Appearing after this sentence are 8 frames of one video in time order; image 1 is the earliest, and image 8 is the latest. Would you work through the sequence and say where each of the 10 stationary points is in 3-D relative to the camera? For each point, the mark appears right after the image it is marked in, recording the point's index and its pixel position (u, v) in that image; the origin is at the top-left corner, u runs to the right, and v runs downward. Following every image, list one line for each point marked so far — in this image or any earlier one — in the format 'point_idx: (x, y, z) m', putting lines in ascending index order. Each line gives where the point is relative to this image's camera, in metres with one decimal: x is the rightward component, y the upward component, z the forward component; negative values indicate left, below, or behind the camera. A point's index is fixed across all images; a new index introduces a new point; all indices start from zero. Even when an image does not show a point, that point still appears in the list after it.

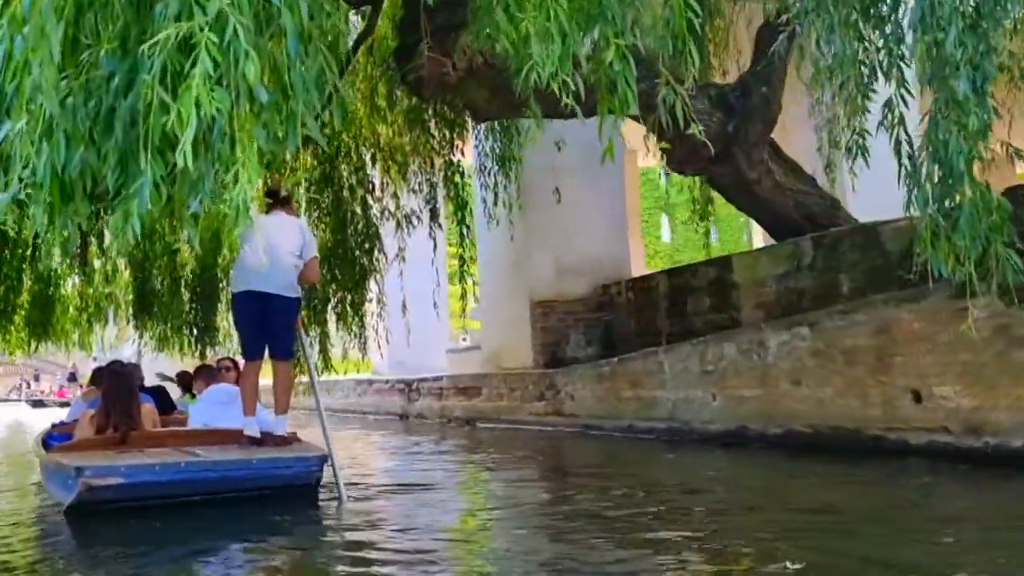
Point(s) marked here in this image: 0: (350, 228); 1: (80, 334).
0: (-1.6, +0.6, +7.9) m
1: (-4.4, -0.5, +8.4) m
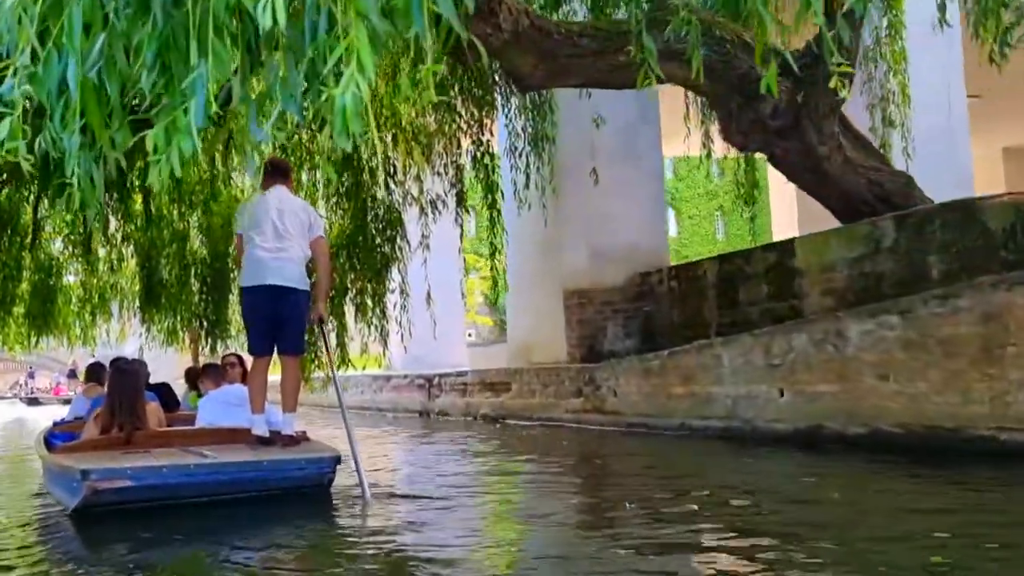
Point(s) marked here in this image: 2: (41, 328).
0: (-1.3, +0.7, +7.5) m
1: (-4.1, -0.4, +7.9) m
2: (-4.3, -0.4, +7.4) m
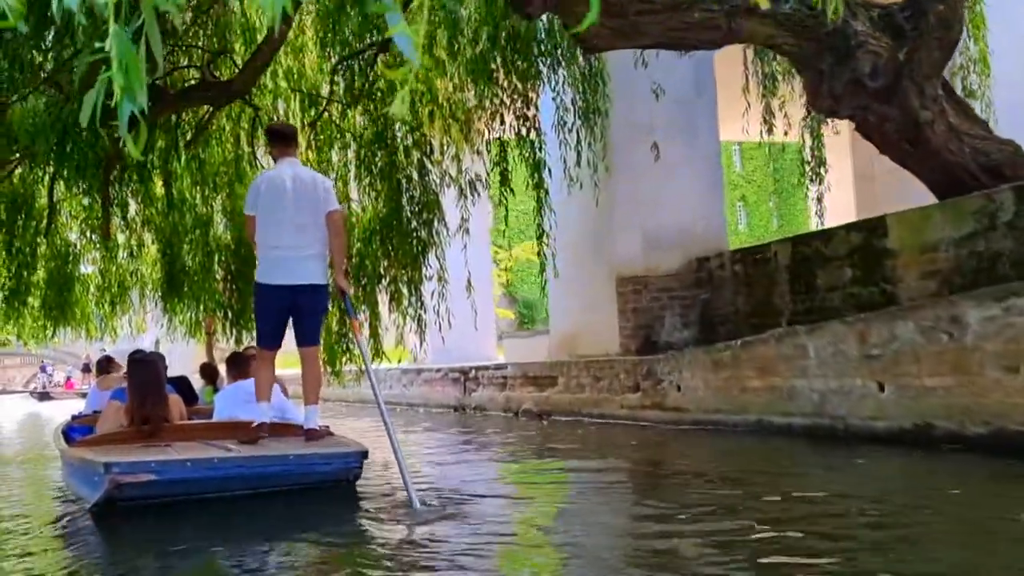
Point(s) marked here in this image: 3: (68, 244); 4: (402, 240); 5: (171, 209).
0: (-0.9, +0.8, +7.0) m
1: (-3.7, -0.3, +7.4) m
2: (-3.9, -0.3, +6.9) m
3: (-3.8, +0.4, +6.9) m
4: (-1.0, +0.4, +7.0) m
5: (-2.9, +0.7, +6.9) m
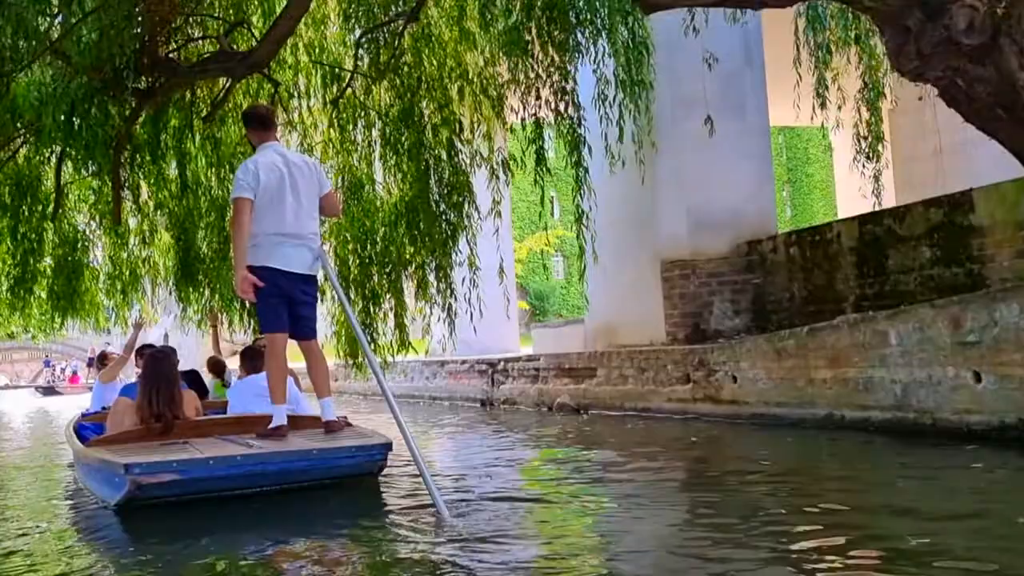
0: (-0.6, +0.9, +6.6) m
1: (-3.5, -0.2, +7.1) m
2: (-3.6, -0.3, +6.5) m
3: (-3.5, +0.5, +6.5) m
4: (-0.7, +0.5, +6.6) m
5: (-2.6, +0.8, +6.5) m
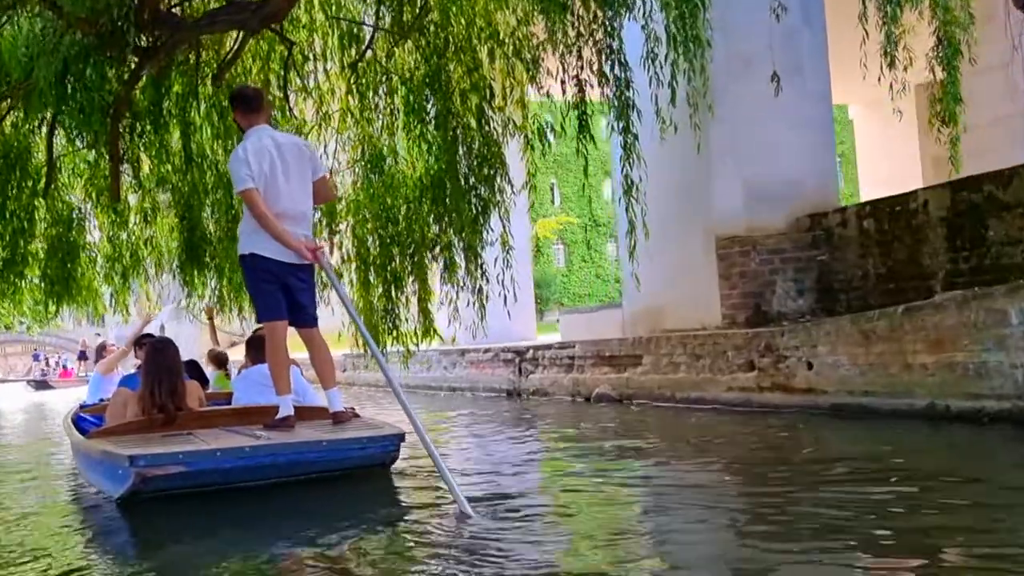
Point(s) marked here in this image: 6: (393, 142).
0: (-0.4, +1.0, +6.0) m
1: (-3.2, -0.1, +6.5) m
2: (-3.4, -0.1, +6.0) m
3: (-3.2, +0.6, +5.9) m
4: (-0.4, +0.7, +6.0) m
5: (-2.3, +0.9, +5.9) m
6: (-0.9, +1.1, +6.3) m
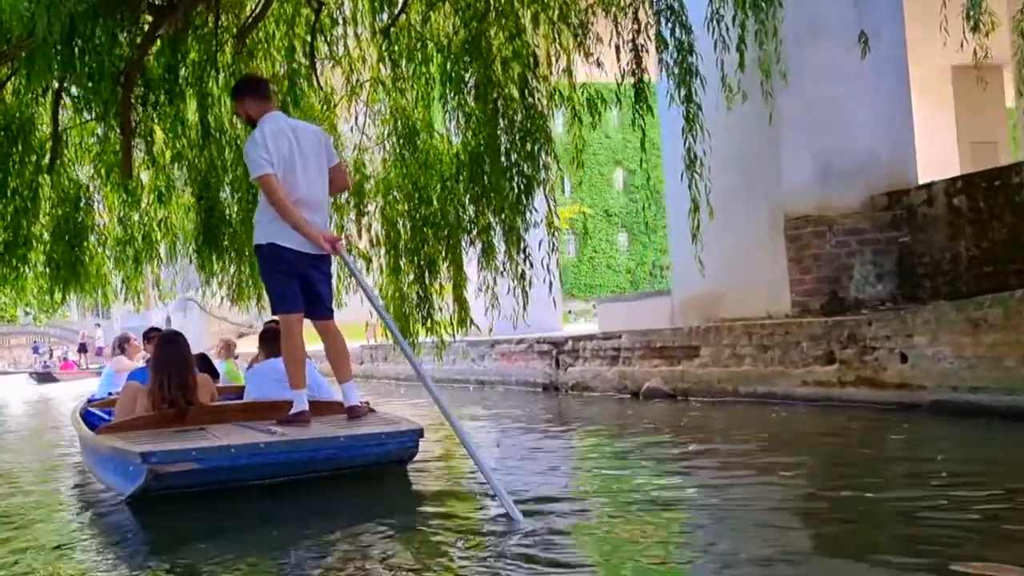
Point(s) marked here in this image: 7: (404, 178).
0: (0.0, +1.1, +5.5) m
1: (-2.9, +0.1, +6.0) m
2: (-3.0, 0.0, +5.5) m
3: (-2.9, +0.7, +5.4) m
4: (-0.1, +0.8, +5.5) m
5: (-2.0, +1.0, +5.4) m
6: (-0.6, +1.2, +5.8) m
7: (-0.8, +0.8, +5.9) m
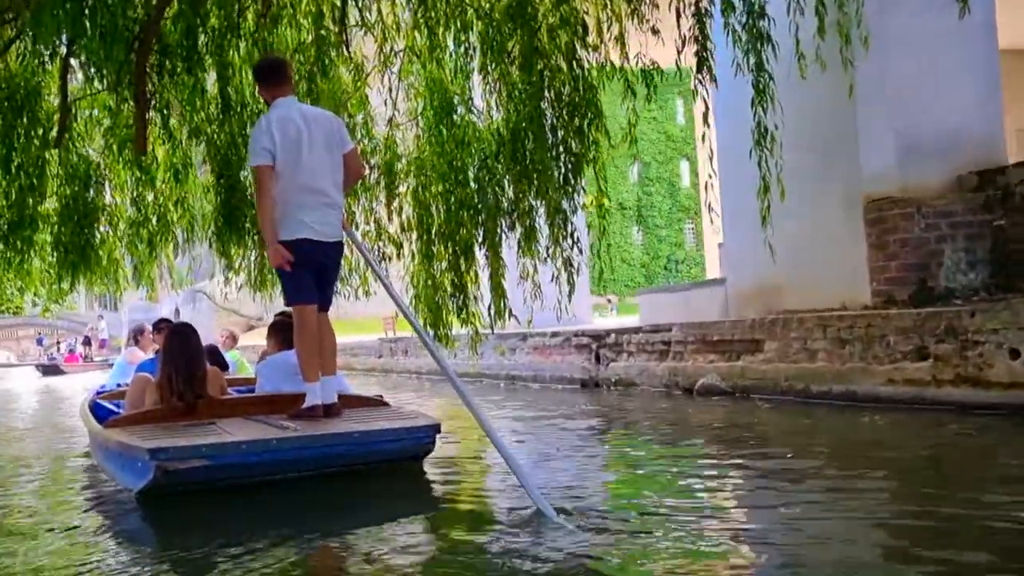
0: (+0.3, +1.2, +5.0) m
1: (-2.6, +0.1, +5.6) m
2: (-2.7, +0.1, +5.0) m
3: (-2.6, +0.8, +5.0) m
4: (+0.2, +0.8, +5.0) m
5: (-1.7, +1.1, +5.0) m
6: (-0.3, +1.3, +5.3) m
7: (-0.5, +0.9, +5.4) m
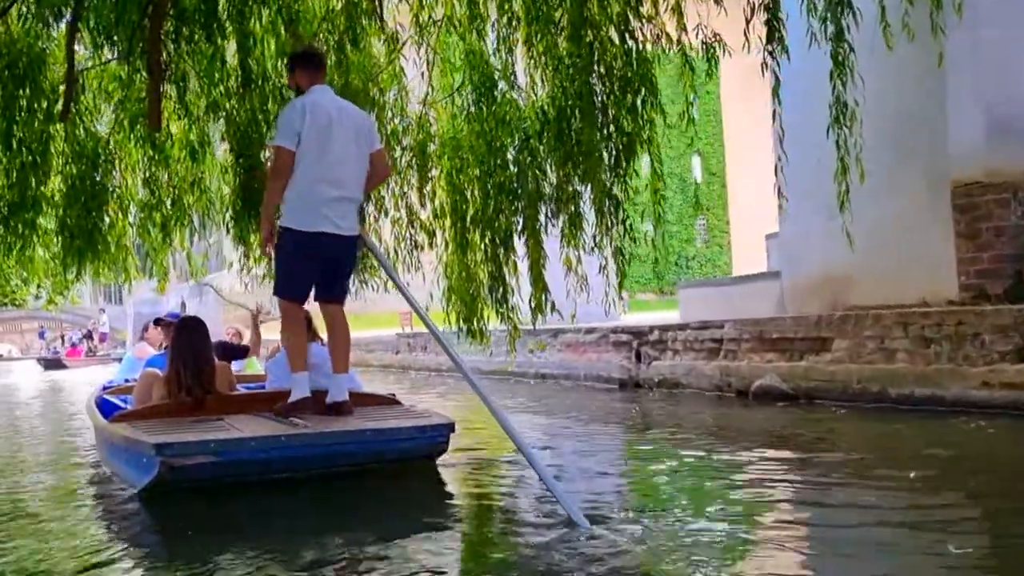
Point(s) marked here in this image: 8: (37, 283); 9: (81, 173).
0: (+0.5, +1.2, +4.6) m
1: (-2.3, +0.2, +5.2) m
2: (-2.5, +0.1, +4.6) m
3: (-2.3, +0.8, +4.6) m
4: (+0.5, +0.9, +4.6) m
5: (-1.5, +1.1, +4.5) m
6: (0.0, +1.4, +4.9) m
7: (-0.2, +0.9, +5.0) m
8: (-3.1, +0.1, +5.2) m
9: (-2.4, +0.6, +4.5) m
